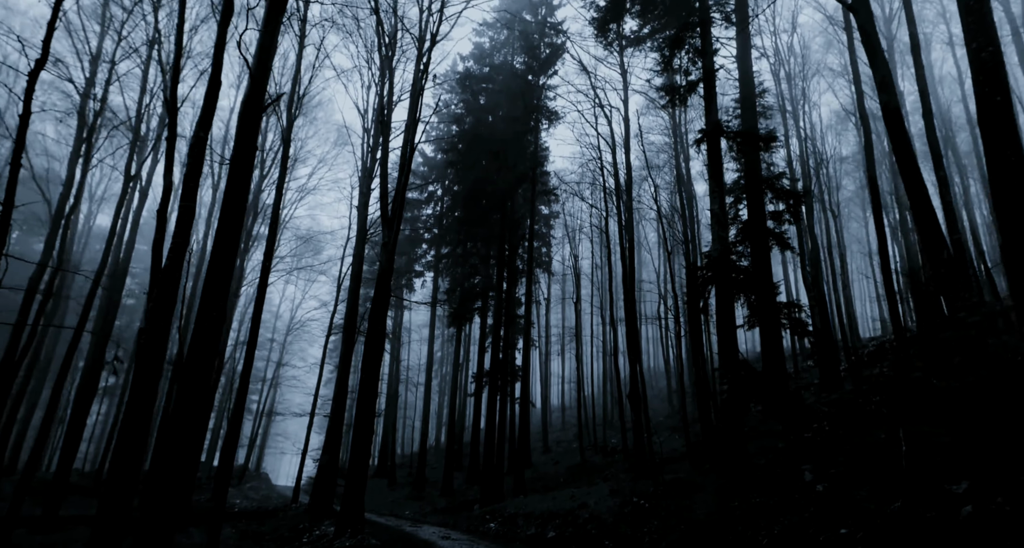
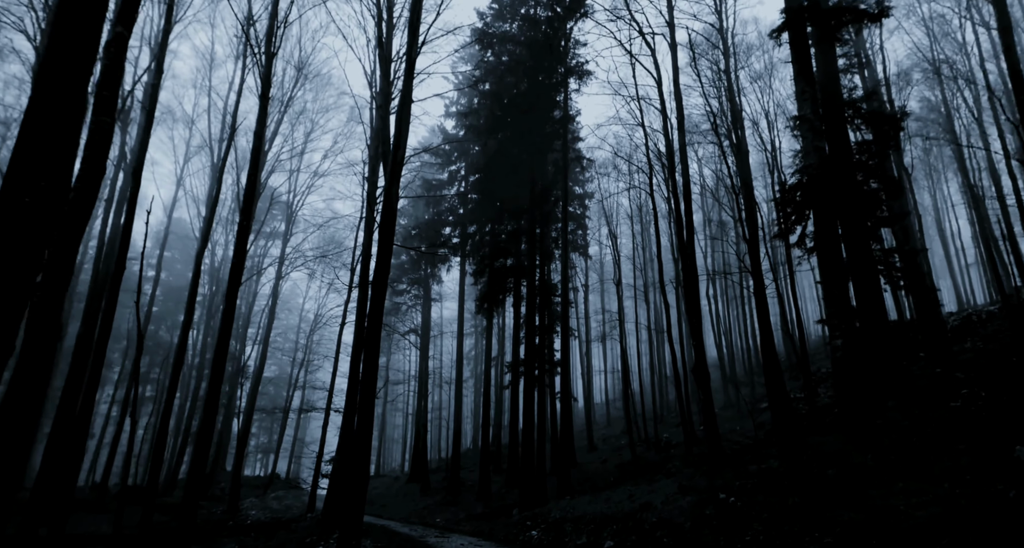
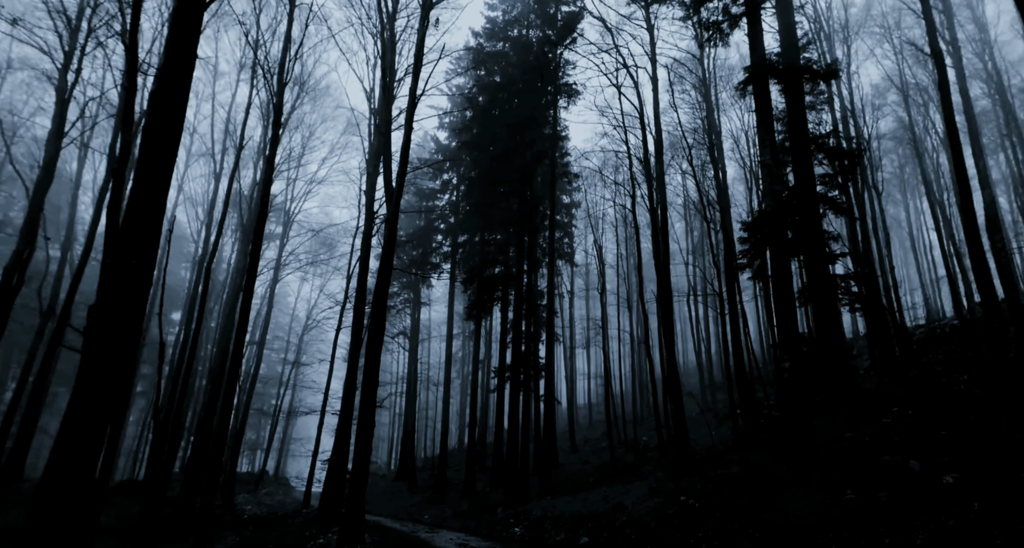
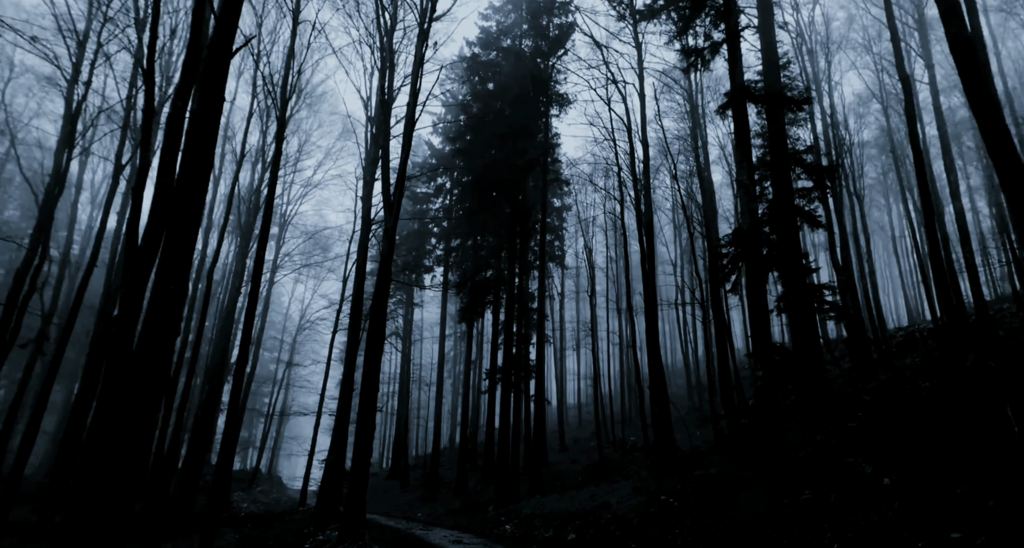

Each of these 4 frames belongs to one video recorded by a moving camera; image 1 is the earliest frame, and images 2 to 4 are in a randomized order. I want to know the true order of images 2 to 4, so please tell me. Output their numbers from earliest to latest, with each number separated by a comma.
4, 3, 2
